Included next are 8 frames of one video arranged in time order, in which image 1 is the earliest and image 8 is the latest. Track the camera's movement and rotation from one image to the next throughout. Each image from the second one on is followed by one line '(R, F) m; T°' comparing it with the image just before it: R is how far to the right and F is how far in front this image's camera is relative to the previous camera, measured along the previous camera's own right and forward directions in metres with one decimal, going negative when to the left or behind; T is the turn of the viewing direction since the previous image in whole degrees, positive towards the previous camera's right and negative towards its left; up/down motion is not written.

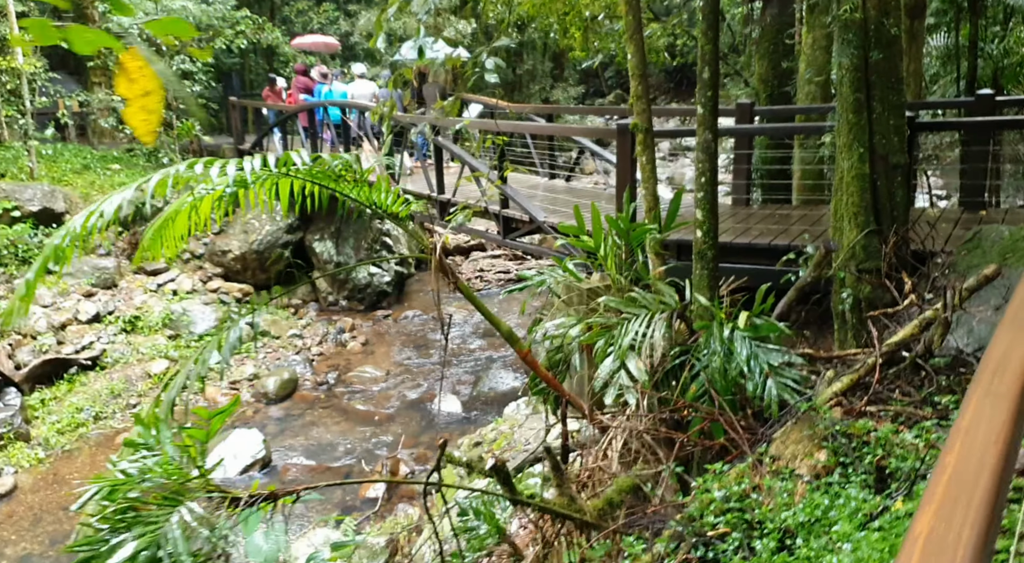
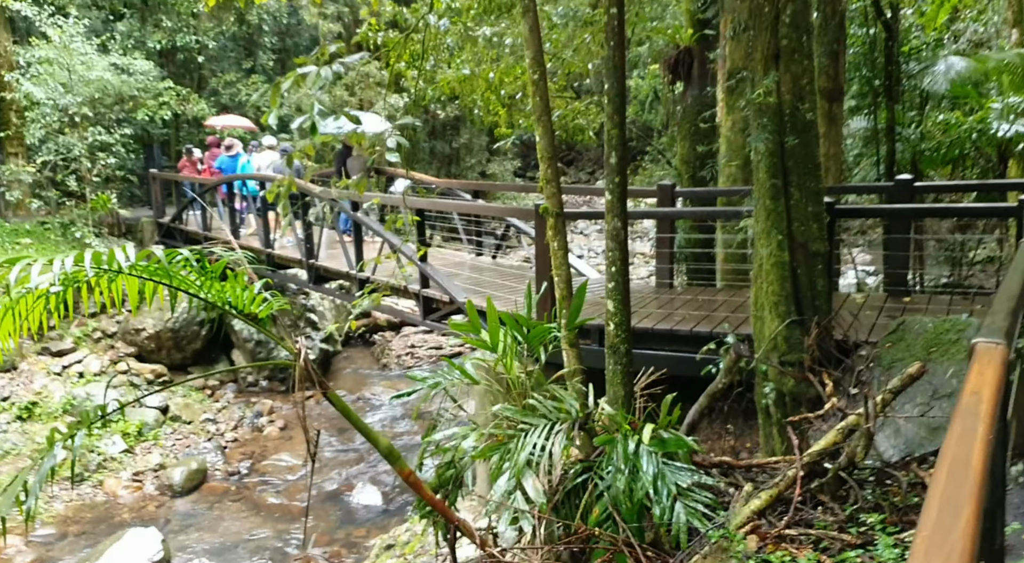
(+0.1, +0.2) m; +4°
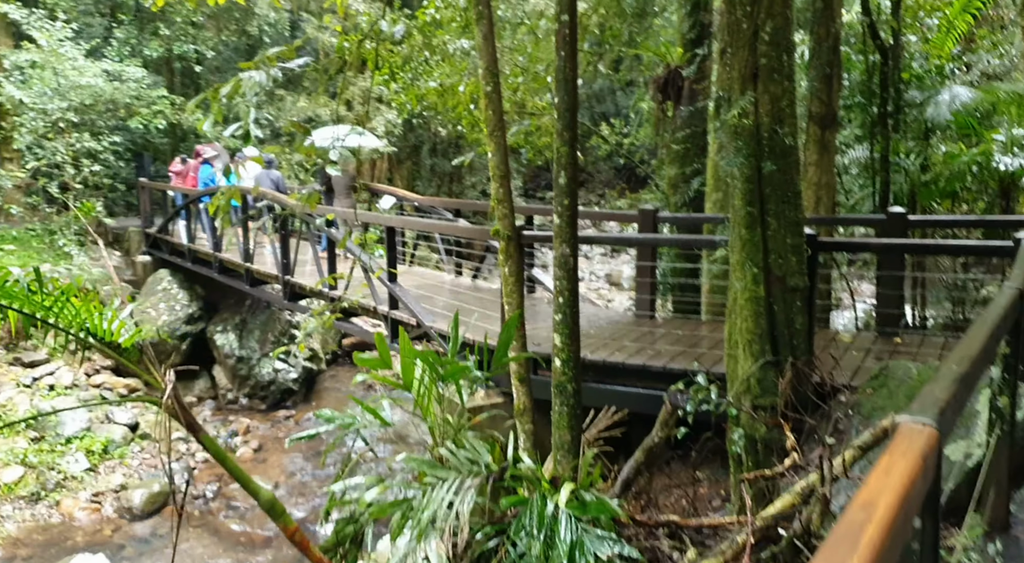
(+0.2, +0.3) m; -1°
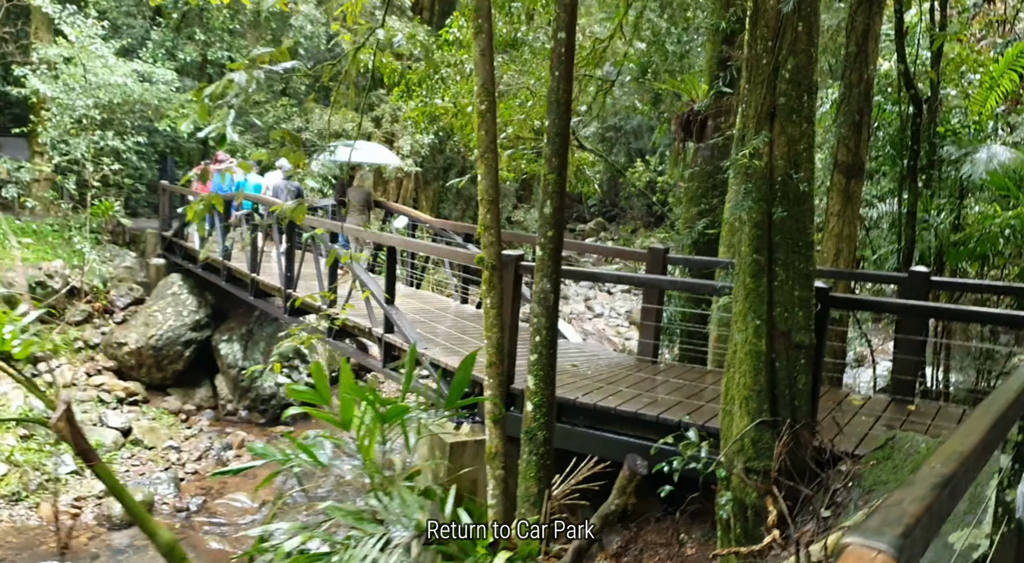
(+0.1, +0.2) m; -2°
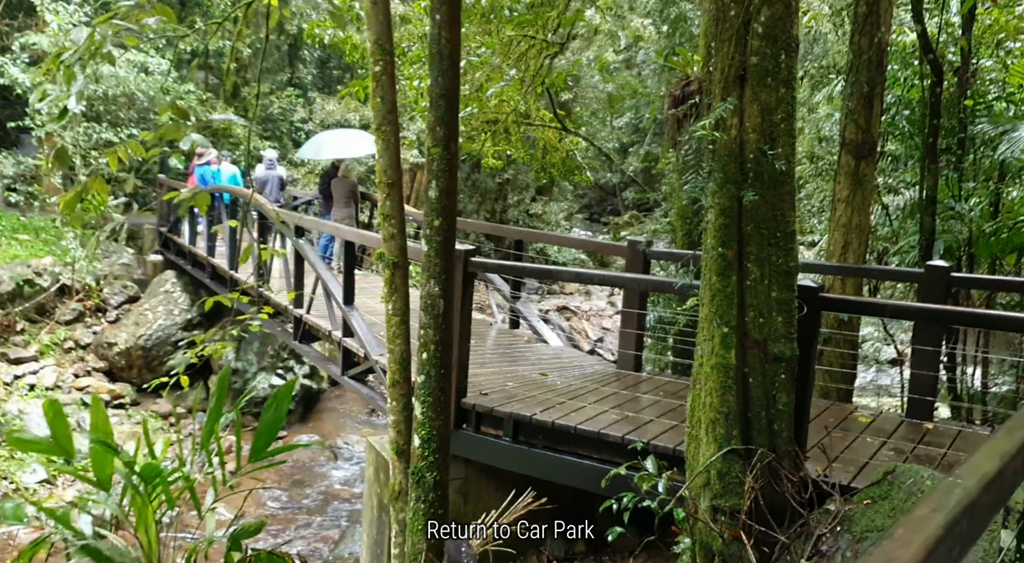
(+0.3, +0.5) m; -2°
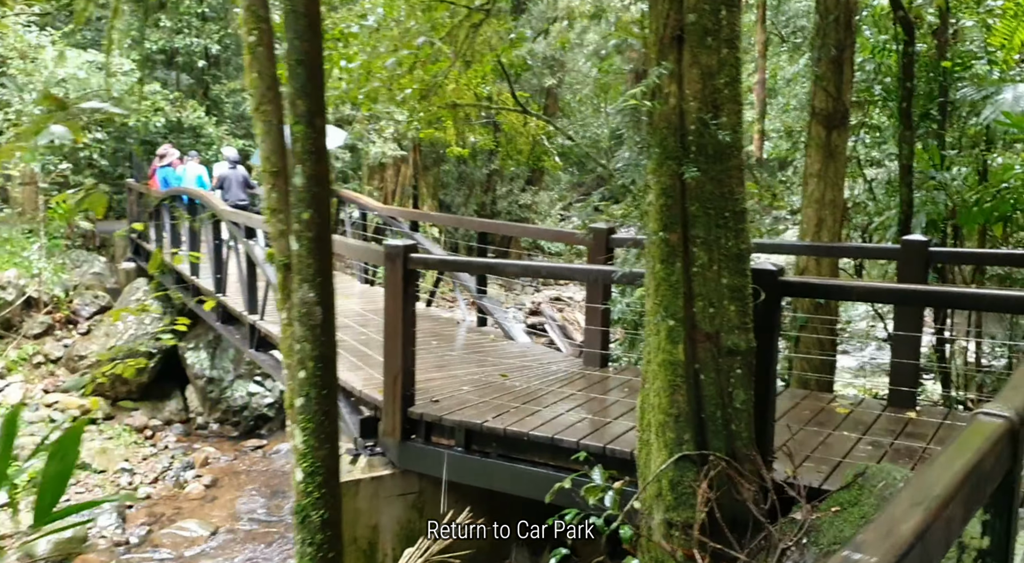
(+0.2, +0.3) m; 0°
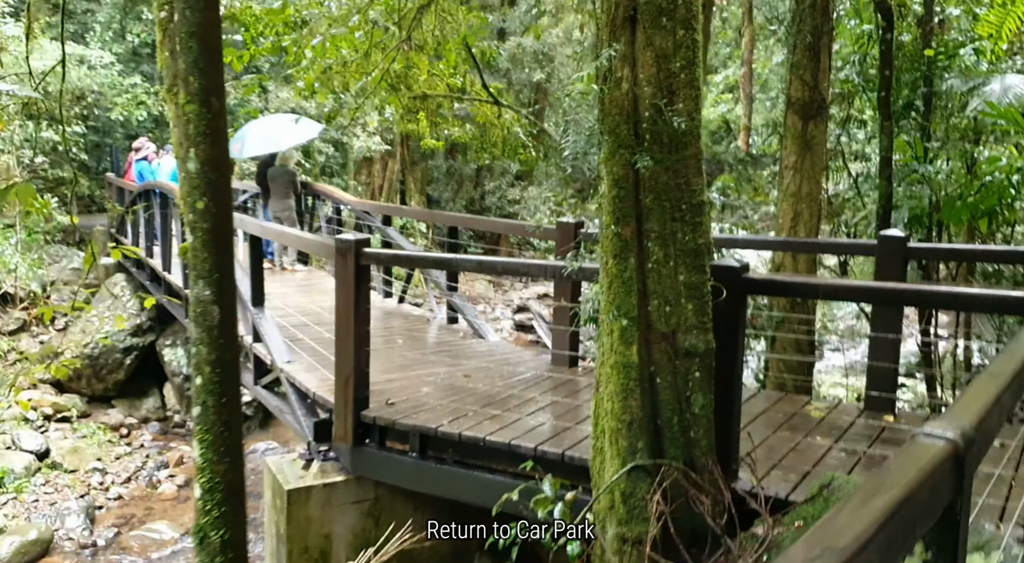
(+0.1, +0.2) m; 0°
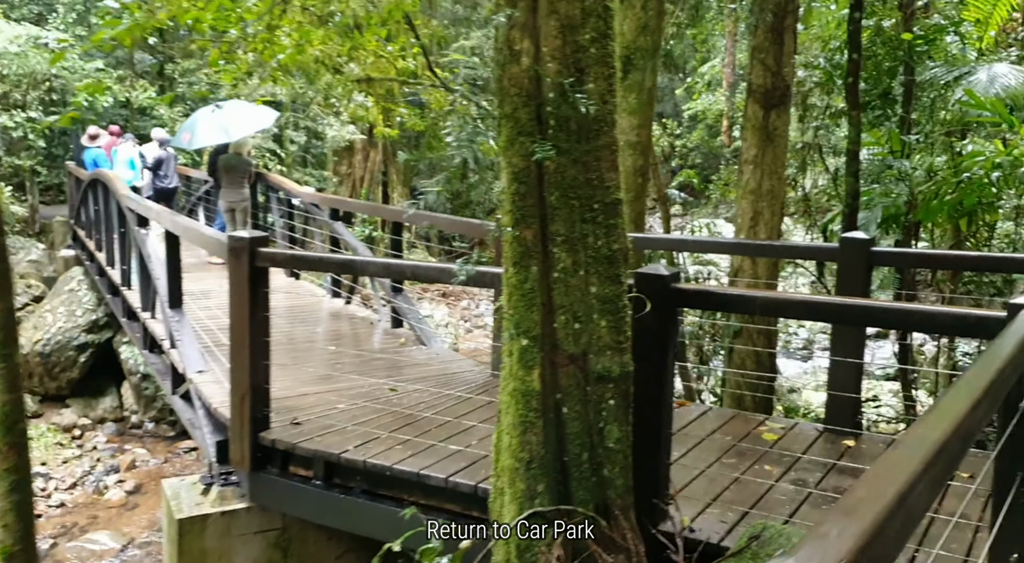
(+0.2, +0.3) m; 0°
